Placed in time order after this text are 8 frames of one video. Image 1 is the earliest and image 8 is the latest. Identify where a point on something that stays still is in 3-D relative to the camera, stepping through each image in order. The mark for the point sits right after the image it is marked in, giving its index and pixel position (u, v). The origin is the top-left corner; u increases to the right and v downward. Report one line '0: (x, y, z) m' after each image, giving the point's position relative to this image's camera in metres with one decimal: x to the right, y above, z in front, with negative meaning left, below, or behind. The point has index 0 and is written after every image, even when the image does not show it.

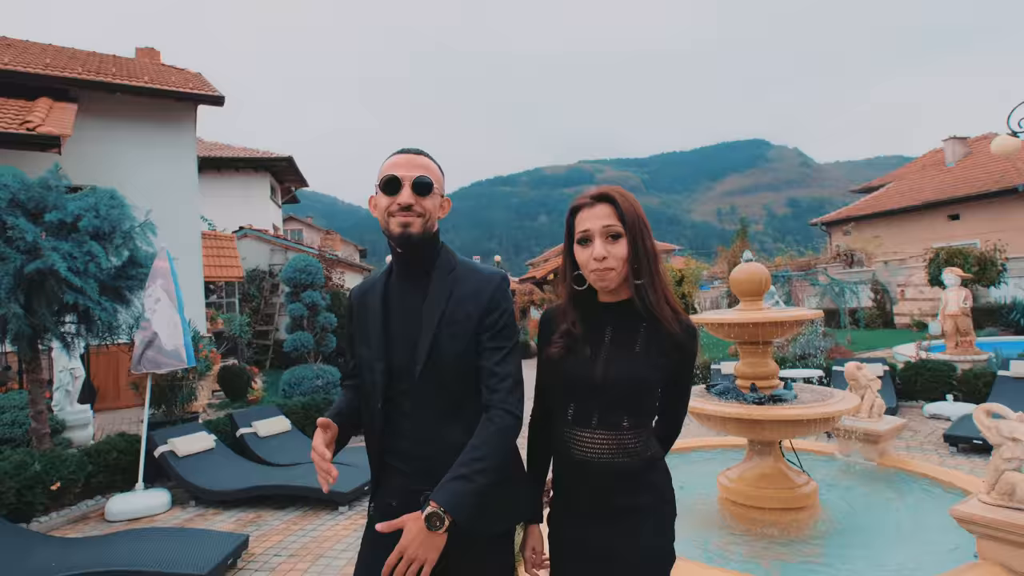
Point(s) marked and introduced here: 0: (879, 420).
0: (+3.0, -1.1, +4.8) m
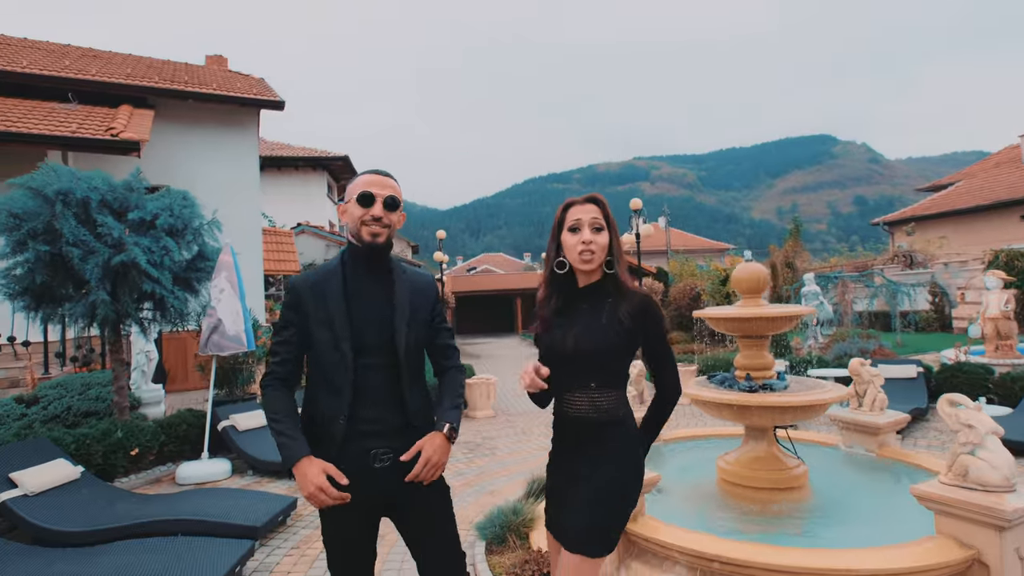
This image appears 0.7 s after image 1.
0: (+3.2, -1.1, +4.9) m
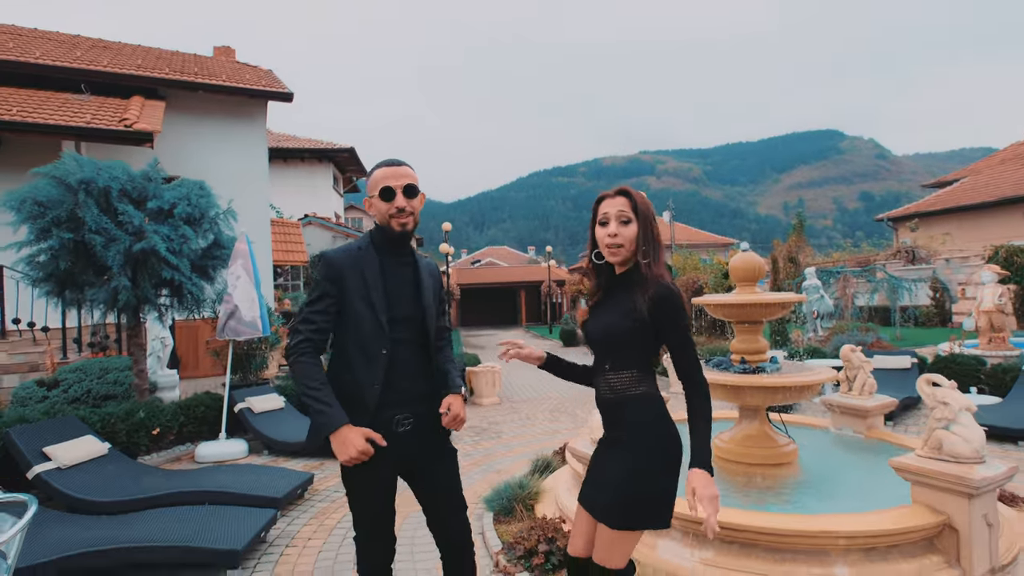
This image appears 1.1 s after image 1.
0: (+3.2, -1.0, +5.2) m
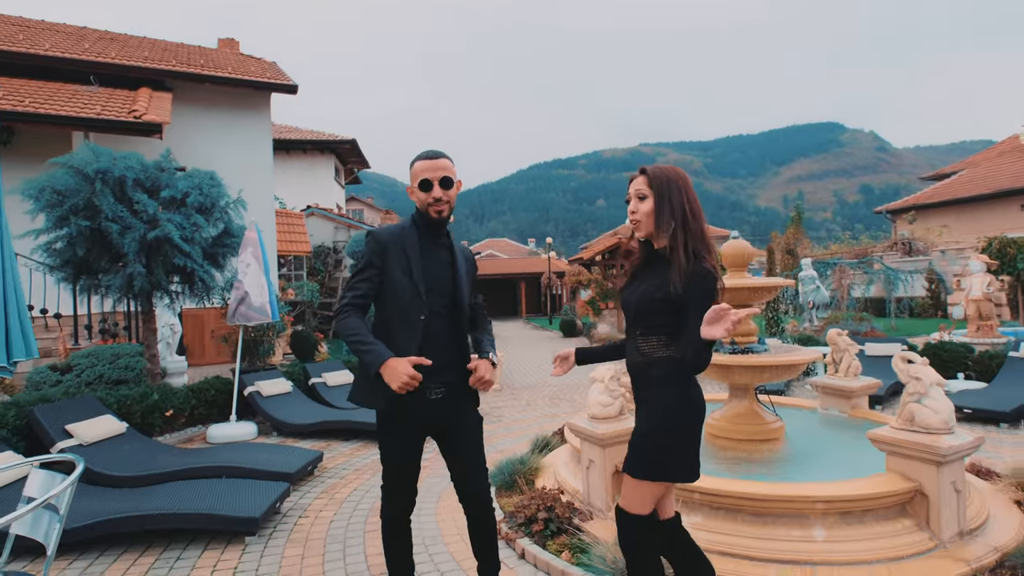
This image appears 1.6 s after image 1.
0: (+3.3, -0.9, +5.4) m
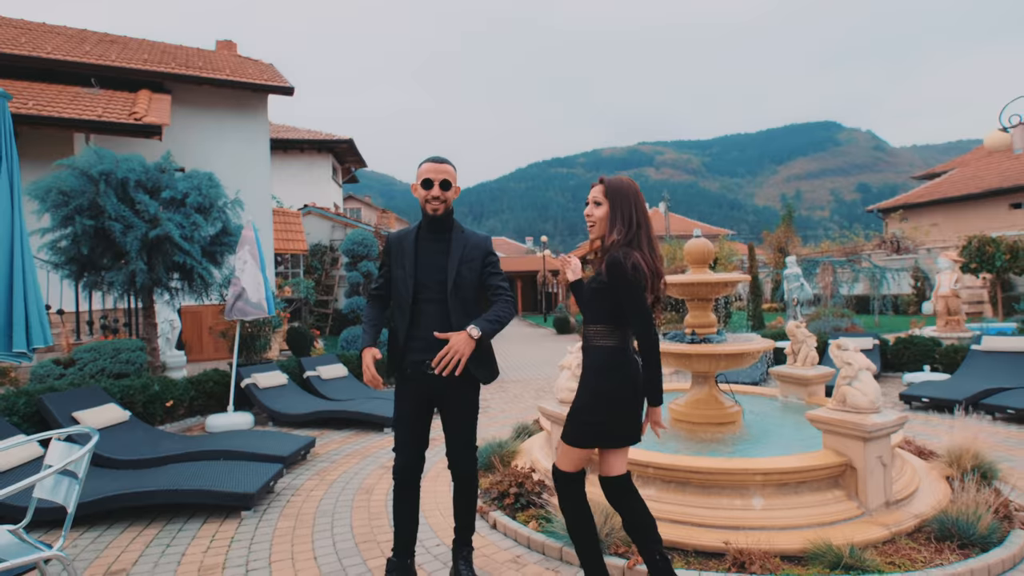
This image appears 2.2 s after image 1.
0: (+3.1, -0.8, +5.8) m
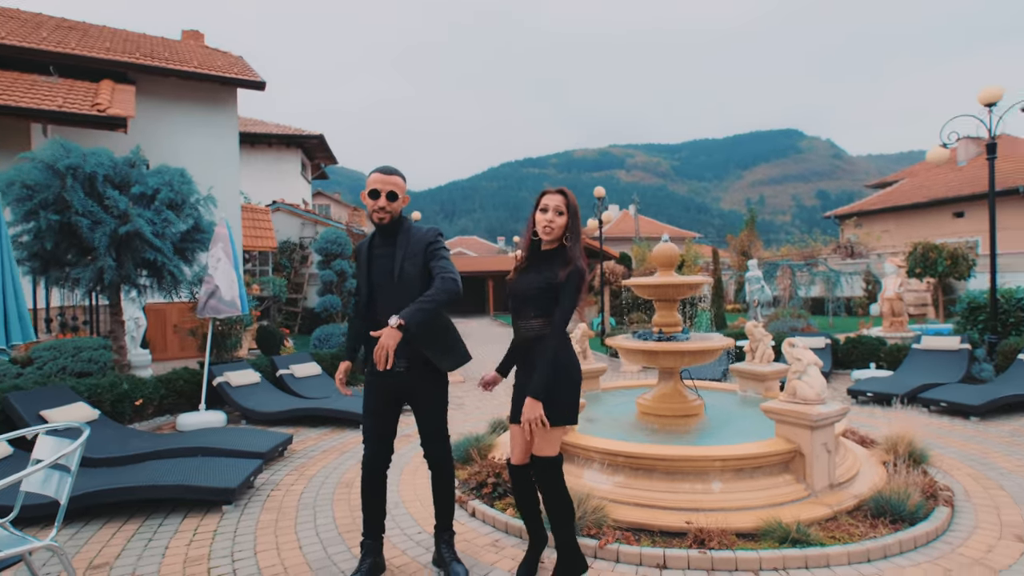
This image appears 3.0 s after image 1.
0: (+2.8, -0.8, +6.2) m
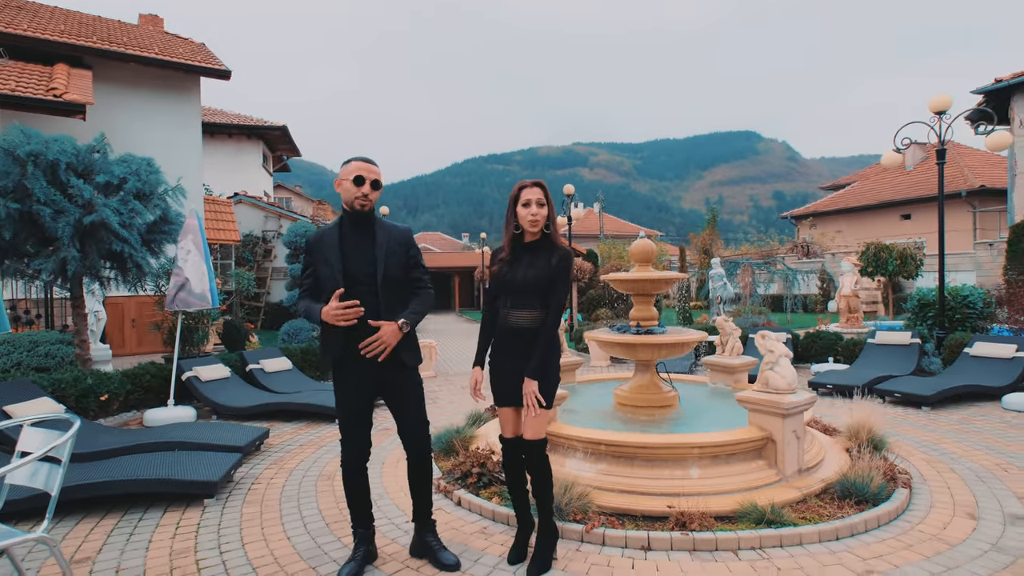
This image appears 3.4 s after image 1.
0: (+2.6, -0.8, +6.5) m
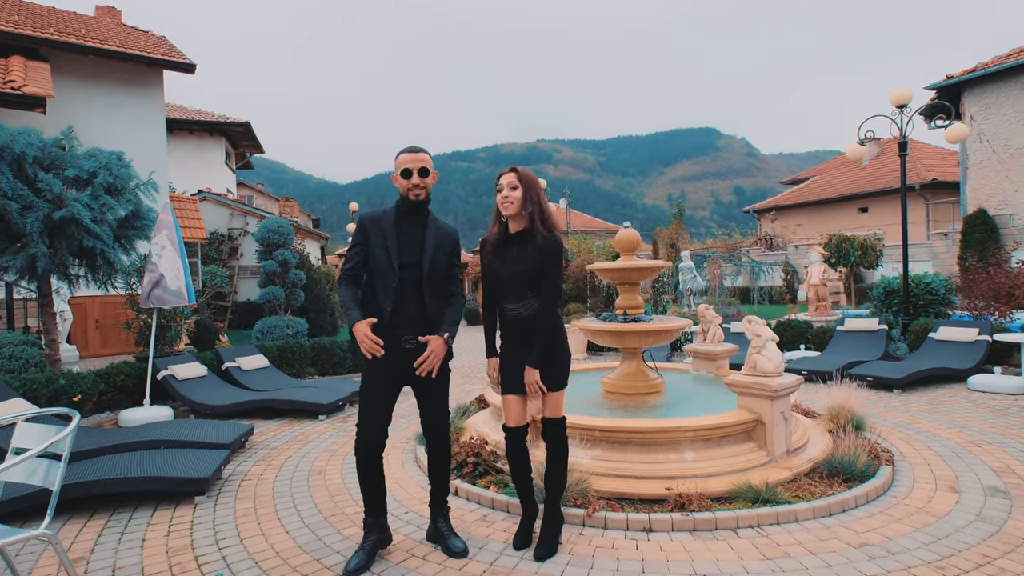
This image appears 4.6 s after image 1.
0: (+2.4, -0.7, +6.7) m
